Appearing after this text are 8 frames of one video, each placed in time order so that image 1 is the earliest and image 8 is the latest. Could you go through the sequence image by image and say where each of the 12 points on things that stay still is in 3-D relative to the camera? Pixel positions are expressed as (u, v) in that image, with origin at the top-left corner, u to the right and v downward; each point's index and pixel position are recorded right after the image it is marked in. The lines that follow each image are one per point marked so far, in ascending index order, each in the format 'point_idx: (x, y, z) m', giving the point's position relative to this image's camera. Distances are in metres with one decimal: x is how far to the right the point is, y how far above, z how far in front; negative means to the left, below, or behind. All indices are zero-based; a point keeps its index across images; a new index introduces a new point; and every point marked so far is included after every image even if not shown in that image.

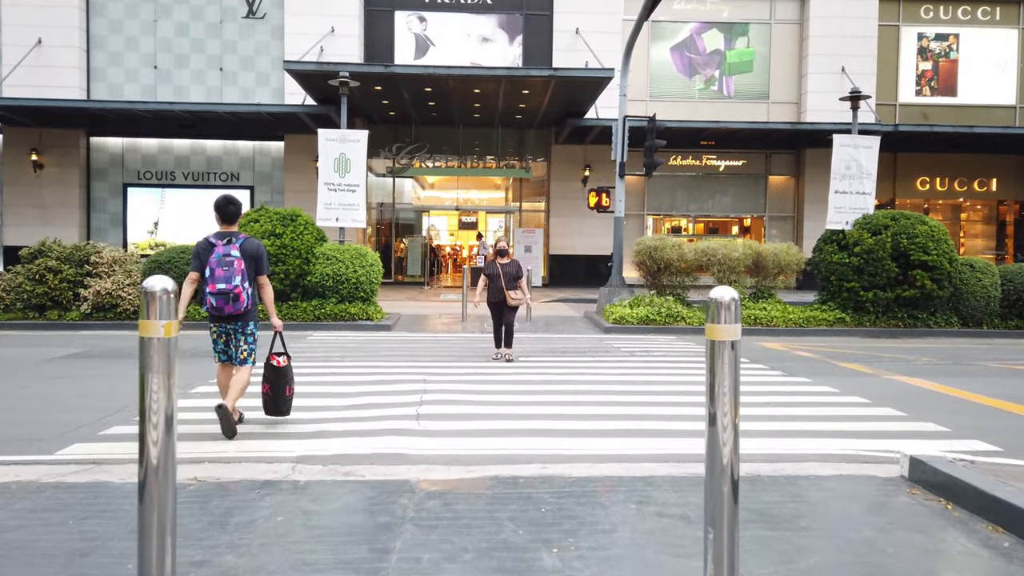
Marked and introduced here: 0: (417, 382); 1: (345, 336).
0: (-1.1, -1.0, +8.9) m
1: (-3.2, -0.9, +14.3) m
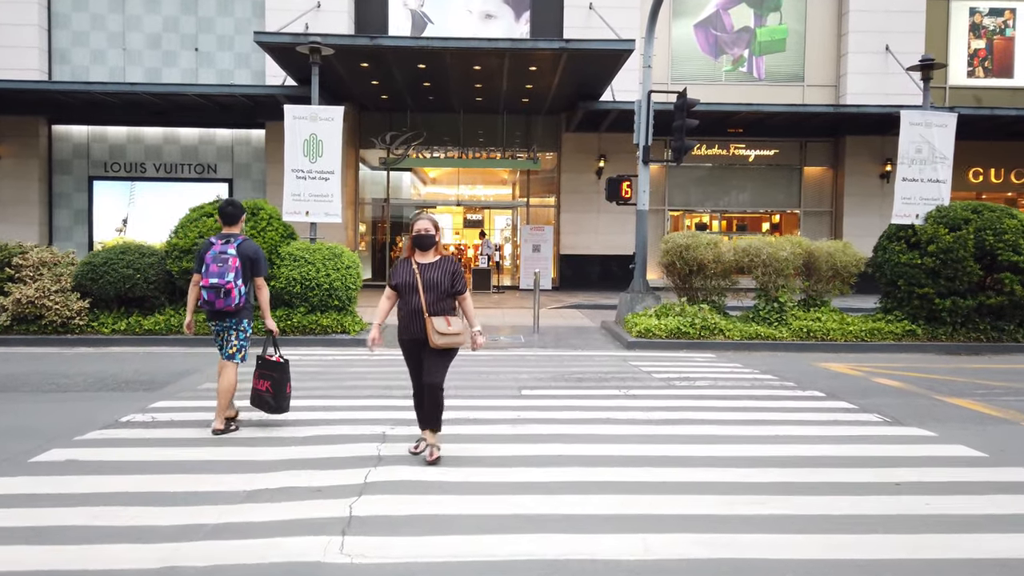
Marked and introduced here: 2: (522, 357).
0: (-1.1, -1.2, +6.3) m
1: (-3.1, -1.0, +11.8) m
2: (+0.1, -1.0, +11.7) m
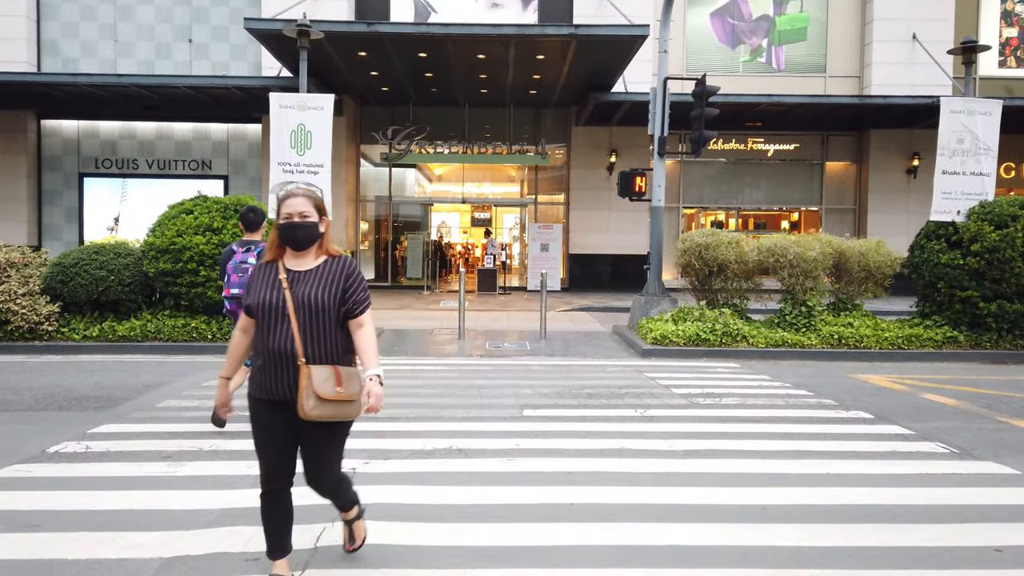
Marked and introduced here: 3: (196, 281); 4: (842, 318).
0: (-1.2, -1.2, +5.3) m
1: (-3.1, -1.0, +10.8) m
2: (+0.2, -1.1, +10.7) m
3: (-4.8, +0.1, +11.7) m
4: (+5.5, -0.5, +12.7) m
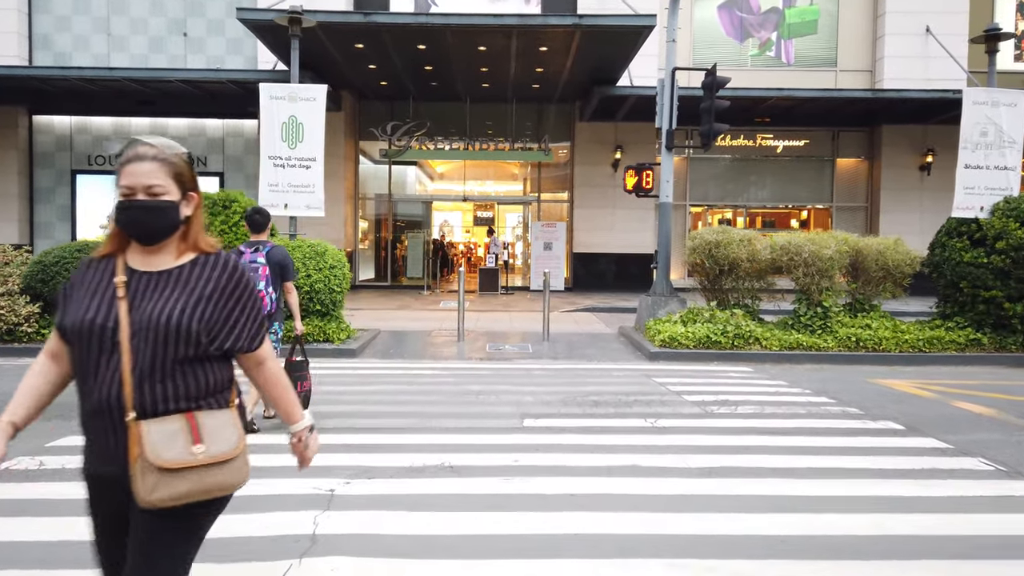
0: (-1.2, -1.2, +4.8) m
1: (-3.0, -1.0, +10.2) m
2: (+0.2, -1.1, +10.1) m
3: (-4.8, +0.1, +11.1) m
4: (+5.5, -0.5, +12.1) m
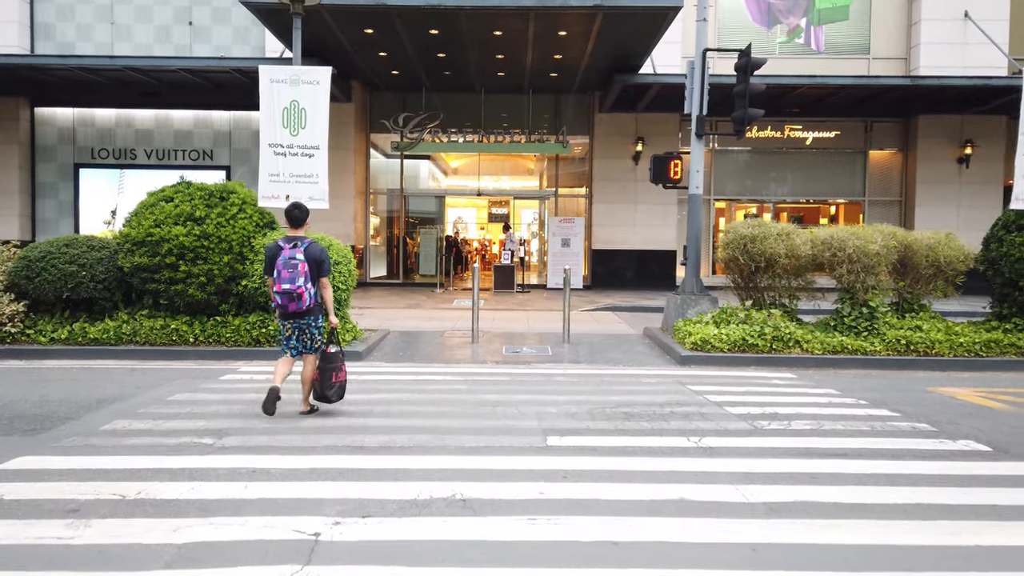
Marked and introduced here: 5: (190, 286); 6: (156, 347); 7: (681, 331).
0: (-1.0, -1.2, +3.9) m
1: (-2.8, -1.0, +9.4) m
2: (+0.4, -1.1, +9.2) m
3: (-4.6, +0.1, +10.3) m
4: (+5.8, -0.5, +11.2) m
5: (-4.4, 0.0, +10.3) m
6: (-4.8, -0.8, +10.4) m
7: (+2.5, -0.6, +11.2) m
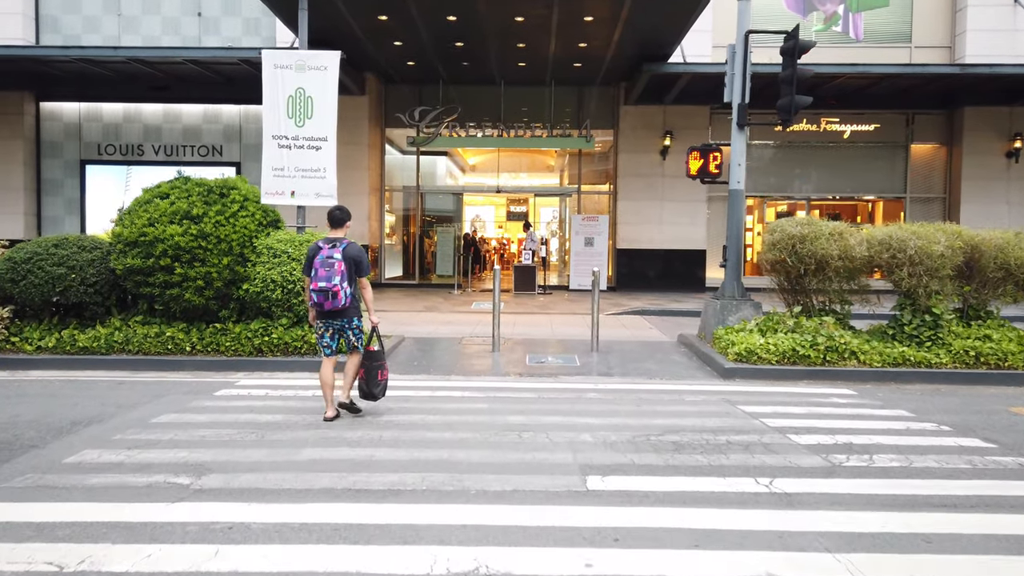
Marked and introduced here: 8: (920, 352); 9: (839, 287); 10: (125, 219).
0: (-0.9, -1.3, +3.0) m
1: (-2.5, -1.1, +8.5) m
2: (+0.7, -1.1, +8.3) m
3: (-4.2, +0.1, +9.5) m
4: (+6.1, -0.5, +10.1) m
5: (-4.0, 0.0, +9.5) m
6: (-4.5, -0.9, +9.6) m
7: (+2.8, -0.7, +10.2) m
8: (+5.1, -0.8, +9.7) m
9: (+4.5, 0.0, +10.5) m
10: (-4.9, +0.9, +9.7) m
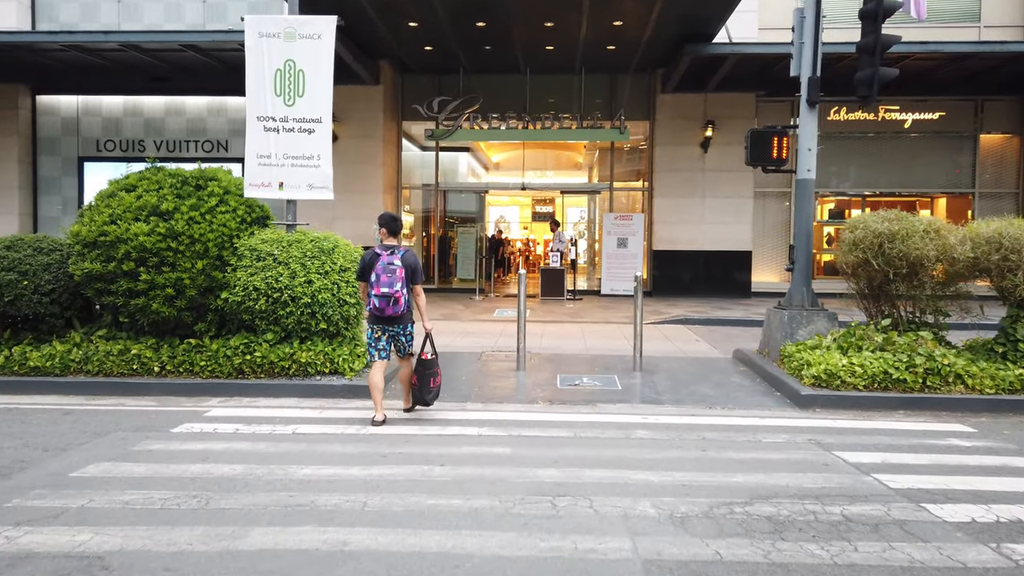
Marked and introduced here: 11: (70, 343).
0: (-0.8, -1.3, +1.4) m
1: (-2.3, -1.2, +7.0) m
2: (+1.0, -1.2, +6.7) m
3: (-3.9, 0.0, +8.0) m
4: (+6.4, -0.6, +8.3) m
5: (-3.7, -0.1, +8.0) m
6: (-4.2, -0.9, +8.1) m
7: (+3.1, -0.8, +8.5) m
8: (+5.4, -0.9, +7.9) m
9: (+4.8, -0.1, +8.7) m
10: (-4.6, +0.8, +8.3) m
11: (-4.8, -0.6, +8.4) m
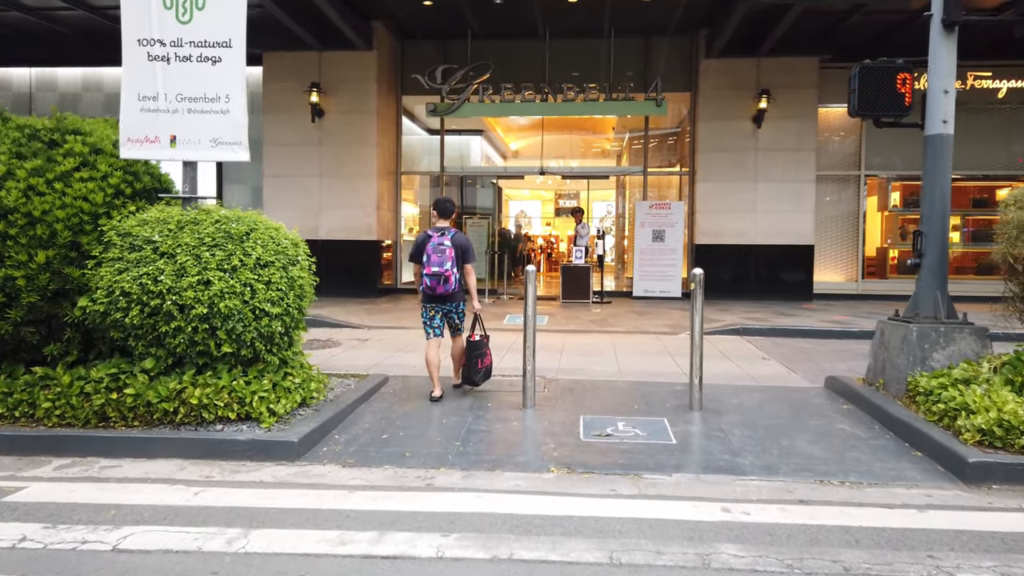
0: (-1.0, -1.4, -1.3) m
1: (-2.3, -1.2, +4.3) m
2: (+0.9, -1.2, +3.9) m
3: (-4.0, 0.0, +5.4) m
4: (+6.4, -0.7, +5.3) m
5: (-3.7, -0.2, +5.4) m
6: (-4.2, -1.0, +5.5) m
7: (+3.1, -0.8, +5.6) m
8: (+5.4, -0.9, +4.9) m
9: (+4.8, -0.1, +5.8) m
10: (-4.6, +0.8, +5.6) m
11: (-4.8, -0.6, +5.8) m
